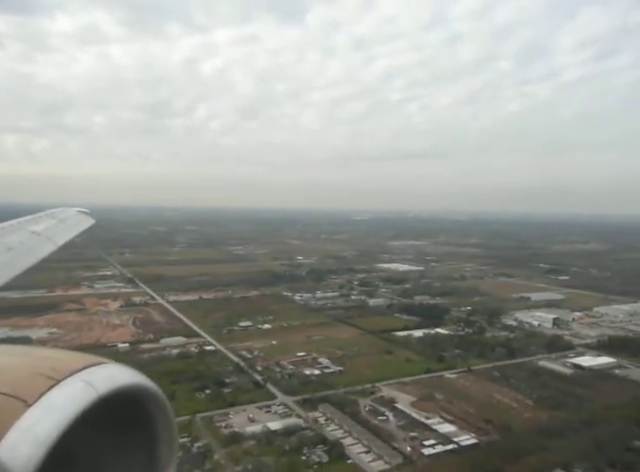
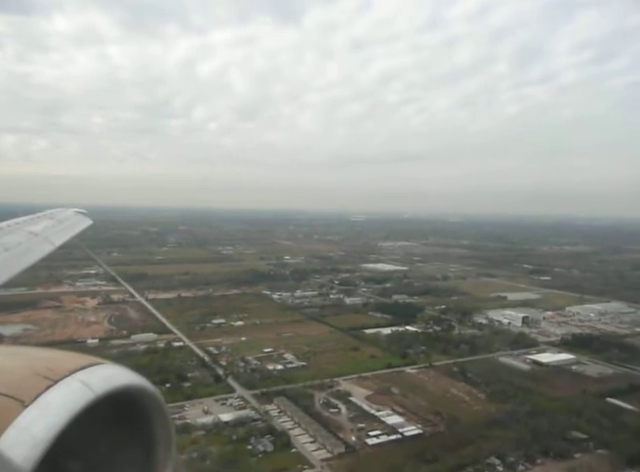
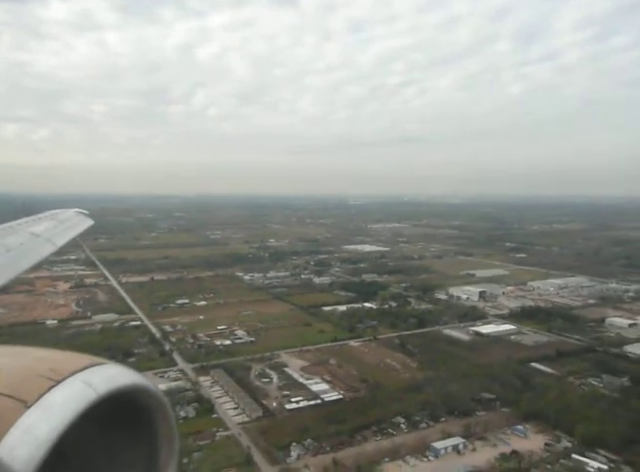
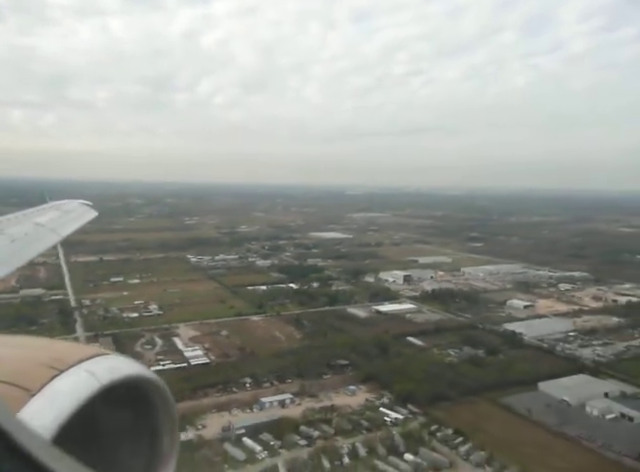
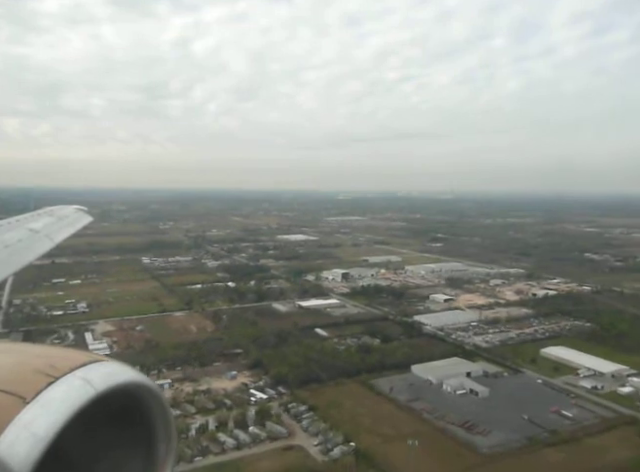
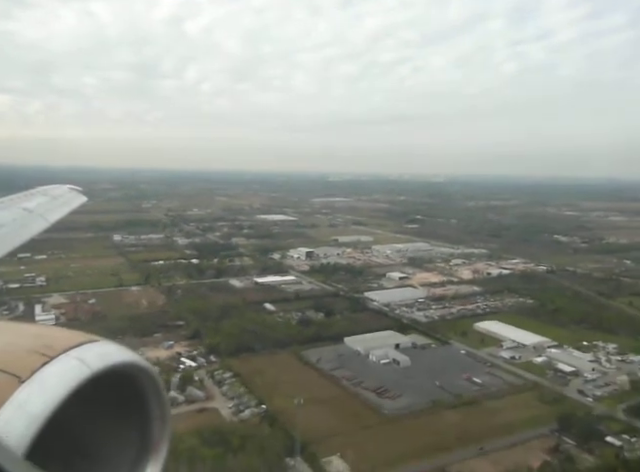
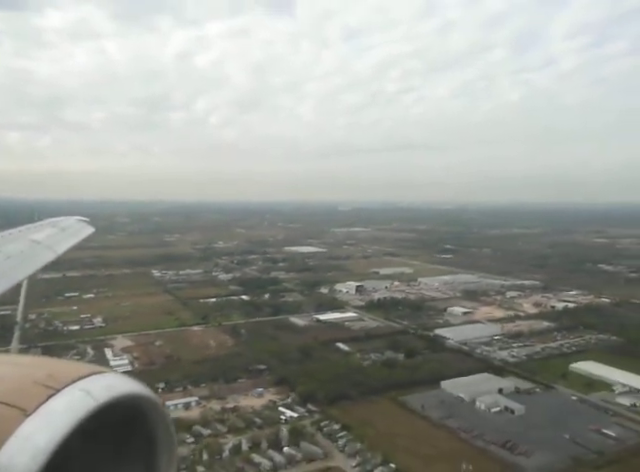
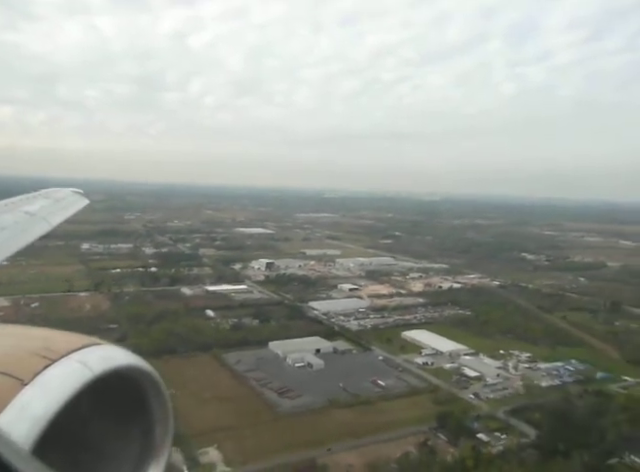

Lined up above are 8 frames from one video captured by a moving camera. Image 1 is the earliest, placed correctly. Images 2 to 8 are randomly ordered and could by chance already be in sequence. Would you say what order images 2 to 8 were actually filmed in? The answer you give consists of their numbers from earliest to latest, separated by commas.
2, 3, 4, 7, 5, 6, 8
